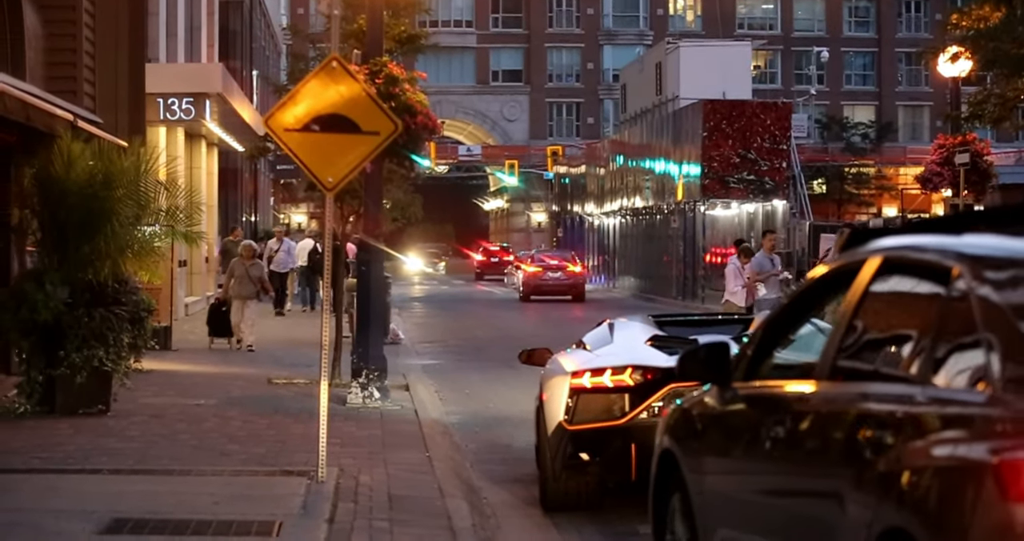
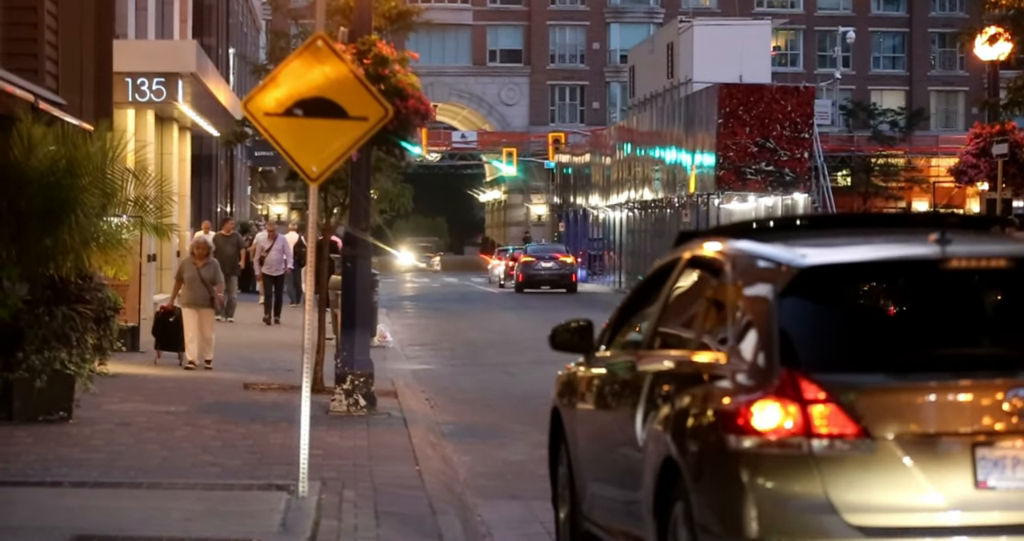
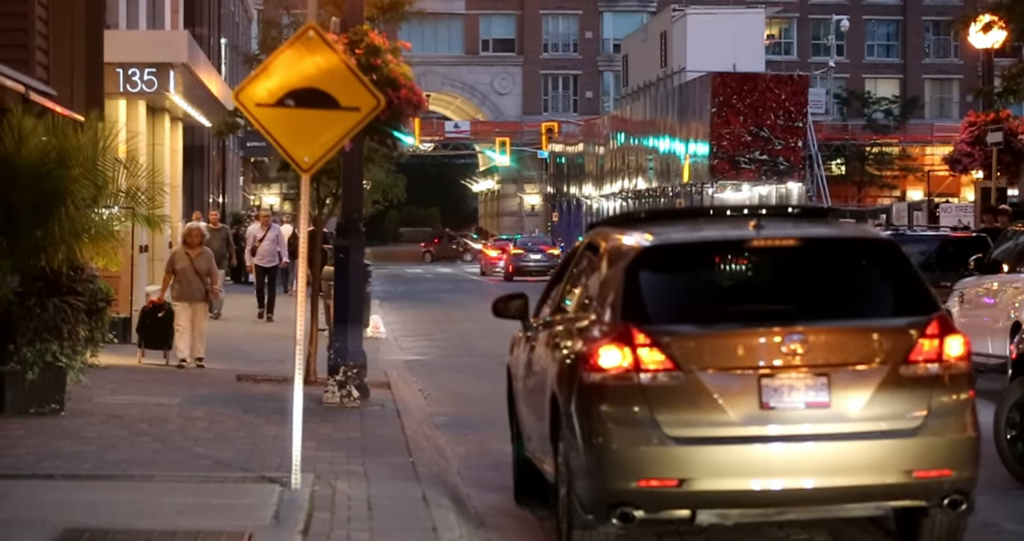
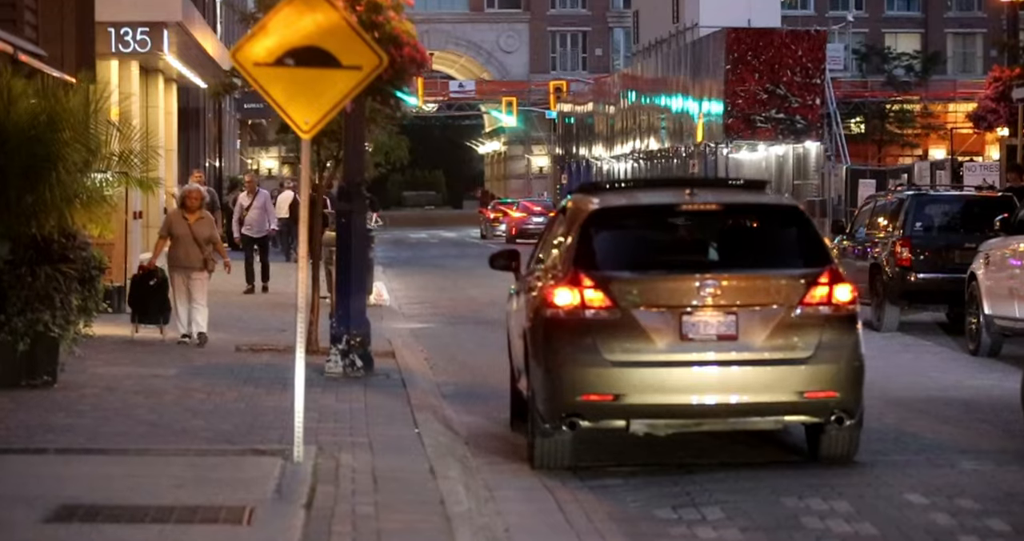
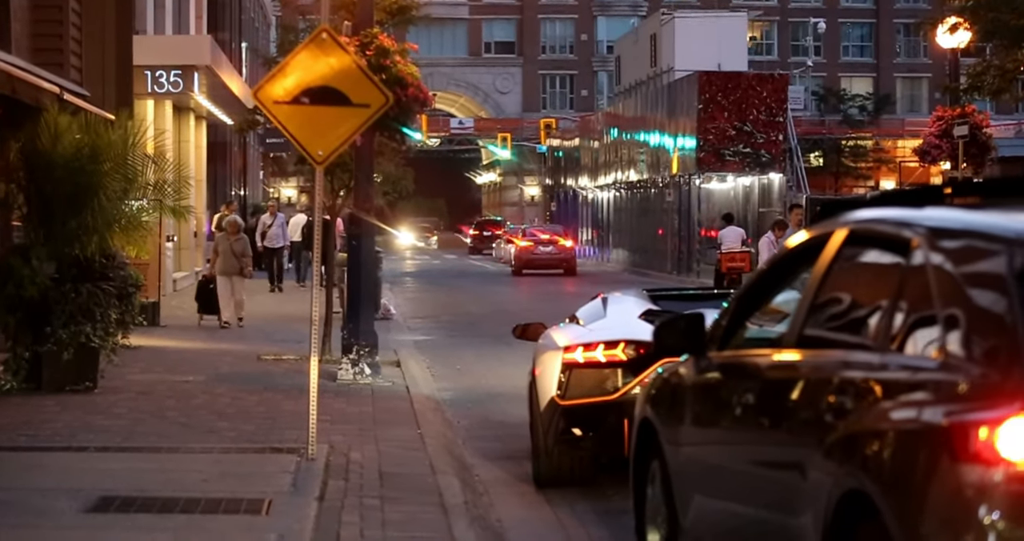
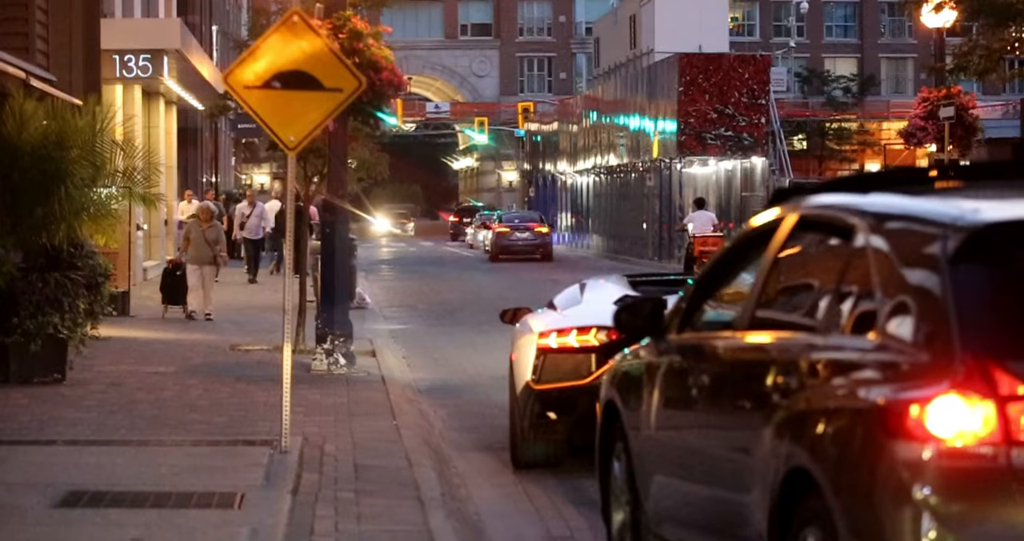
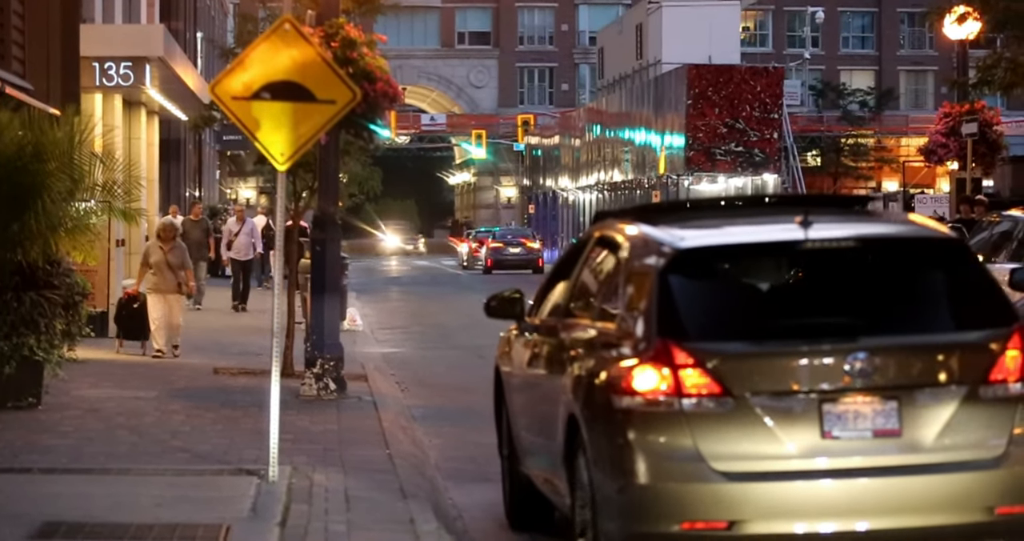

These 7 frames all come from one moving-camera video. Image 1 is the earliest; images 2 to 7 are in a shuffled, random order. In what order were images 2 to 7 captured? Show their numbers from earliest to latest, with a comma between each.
5, 6, 2, 7, 3, 4
